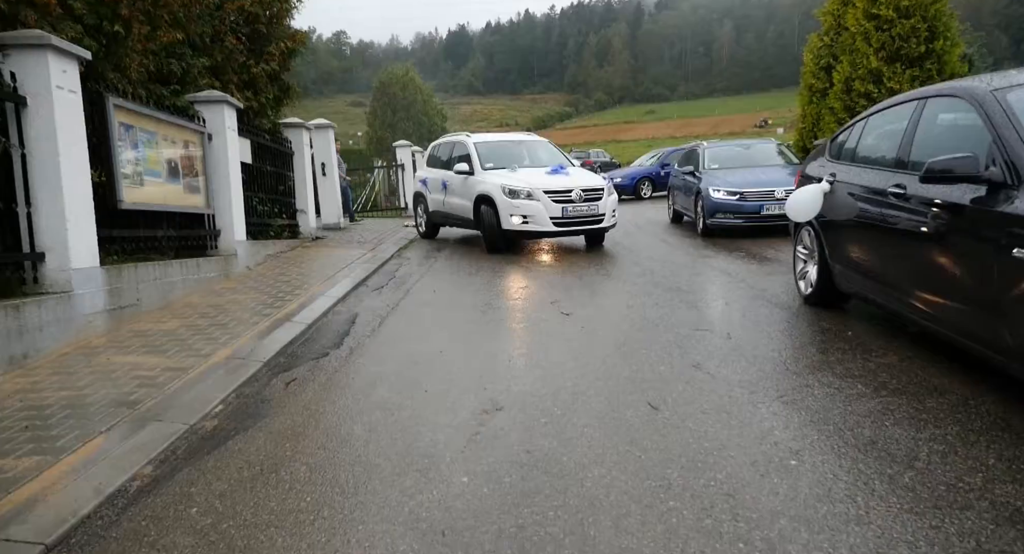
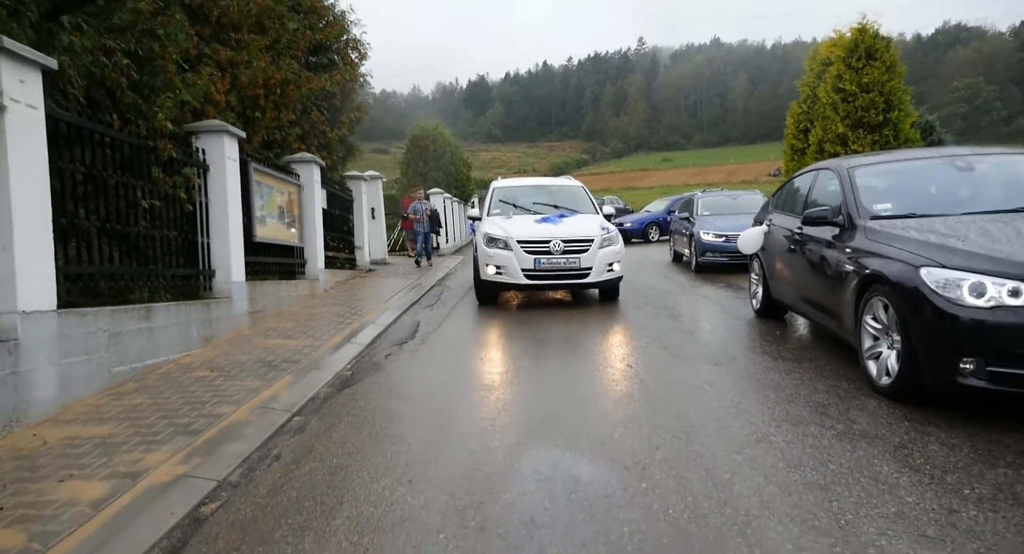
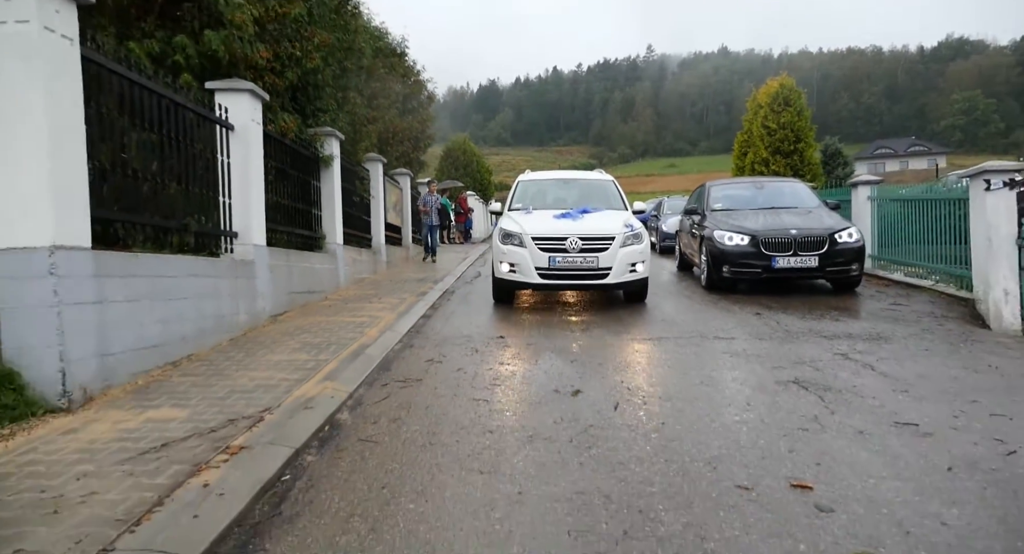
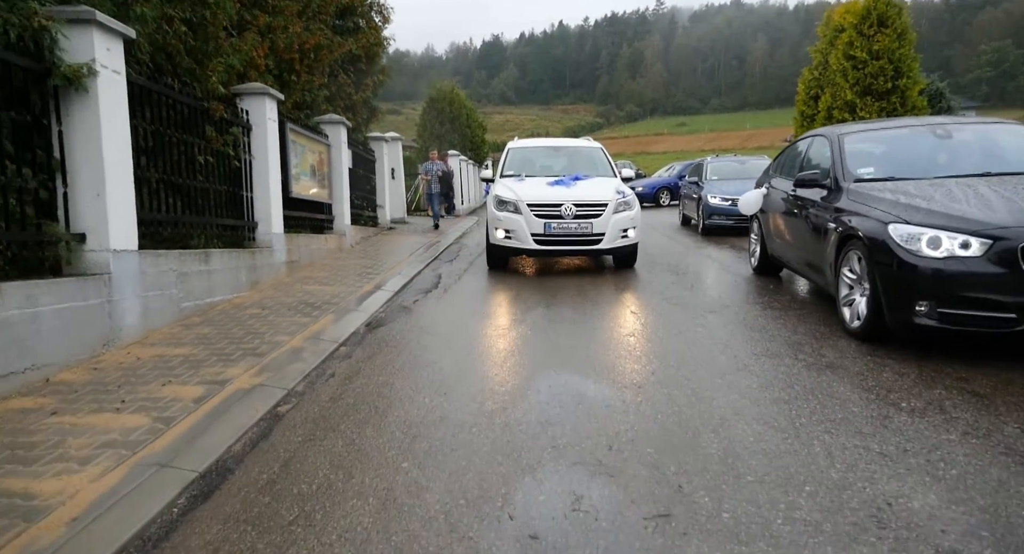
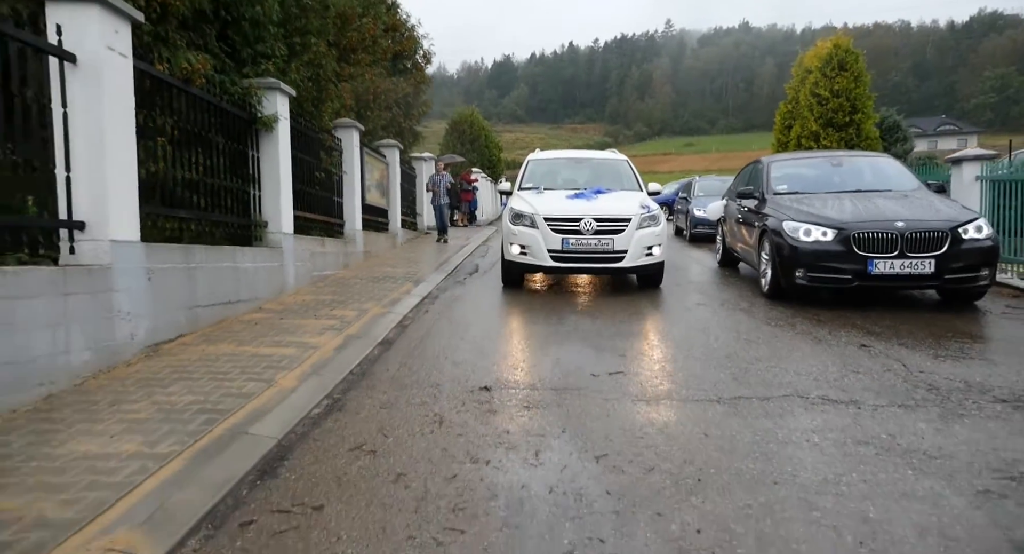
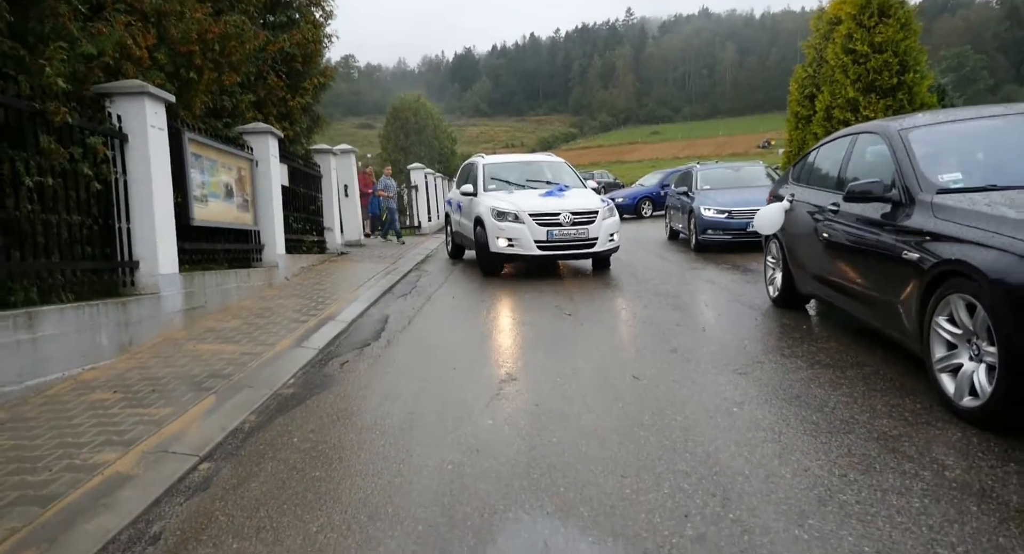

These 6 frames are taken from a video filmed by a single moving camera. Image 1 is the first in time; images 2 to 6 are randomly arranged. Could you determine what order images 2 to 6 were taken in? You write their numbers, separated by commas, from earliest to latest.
6, 2, 4, 5, 3
